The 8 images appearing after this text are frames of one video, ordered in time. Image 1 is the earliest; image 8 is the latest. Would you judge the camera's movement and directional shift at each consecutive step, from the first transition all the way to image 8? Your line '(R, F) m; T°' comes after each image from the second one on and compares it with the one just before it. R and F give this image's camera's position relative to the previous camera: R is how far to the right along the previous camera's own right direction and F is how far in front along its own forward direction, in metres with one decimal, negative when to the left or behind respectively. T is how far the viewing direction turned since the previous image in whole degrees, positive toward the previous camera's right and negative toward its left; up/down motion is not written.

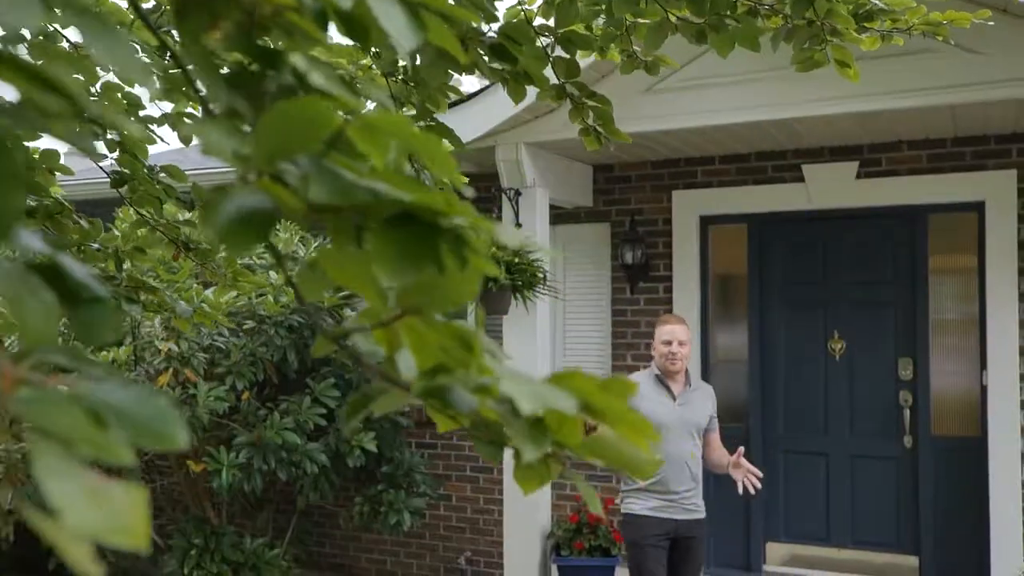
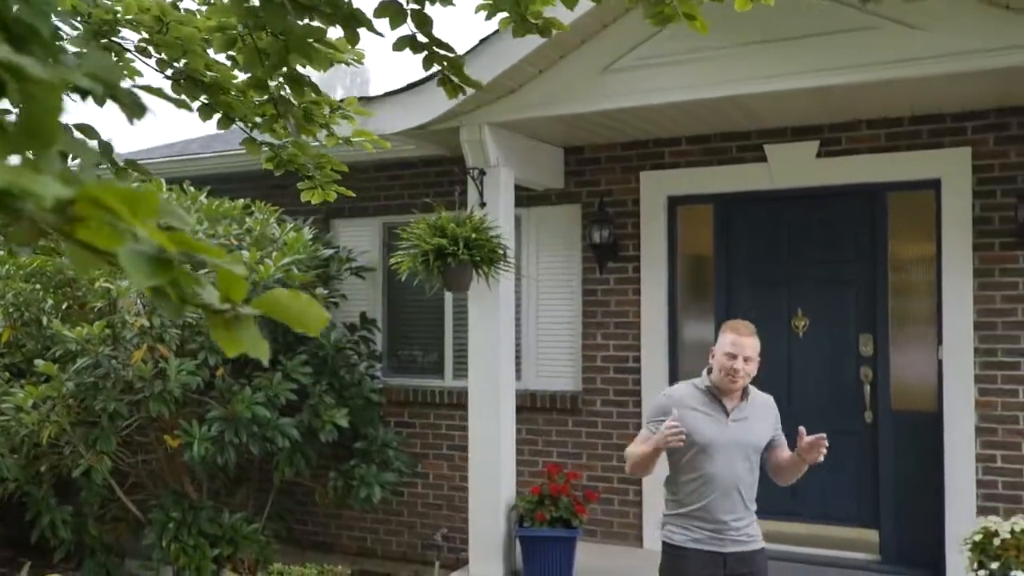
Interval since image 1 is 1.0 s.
(+0.3, -0.1) m; -1°
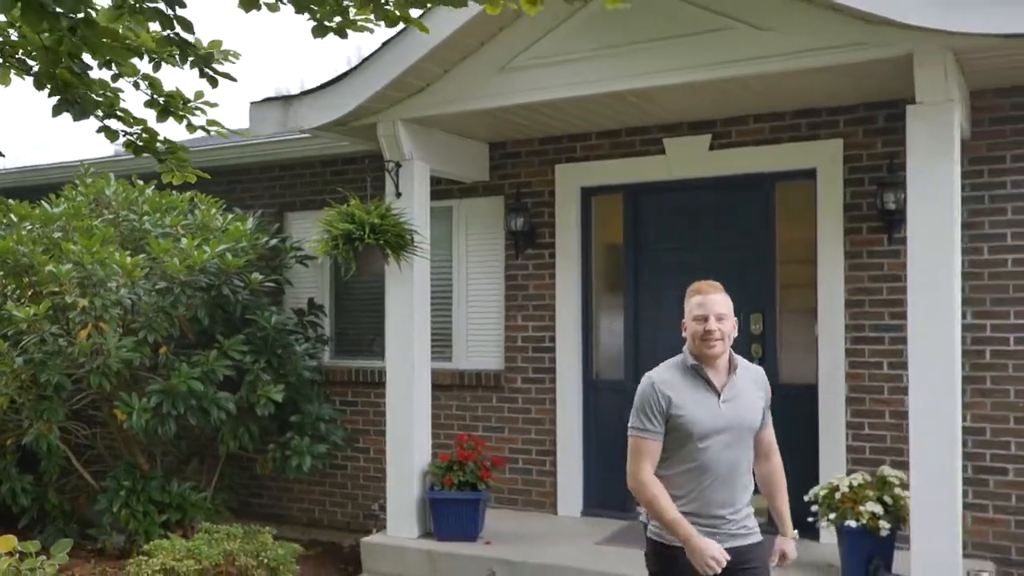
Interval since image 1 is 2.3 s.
(+0.7, -0.5) m; -1°
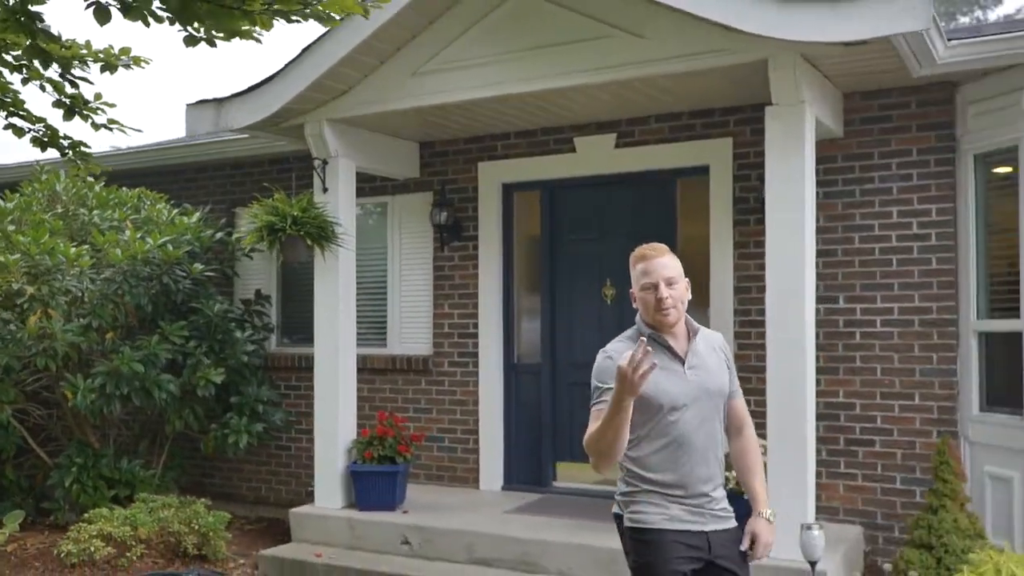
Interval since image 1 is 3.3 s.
(+0.6, -0.5) m; 0°
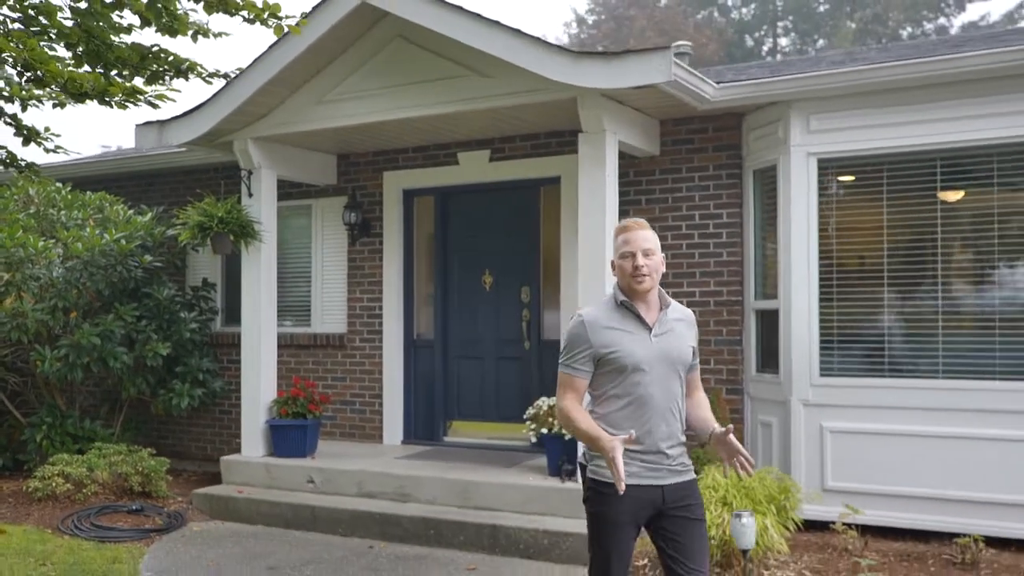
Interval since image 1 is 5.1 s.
(+0.9, -1.5) m; 0°
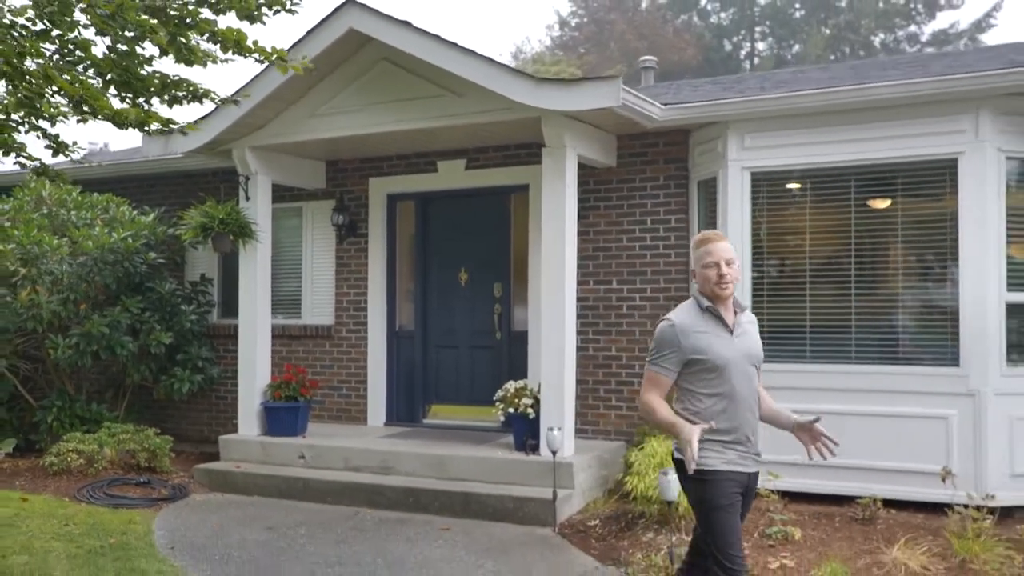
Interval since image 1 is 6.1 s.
(+0.1, -0.9) m; +1°
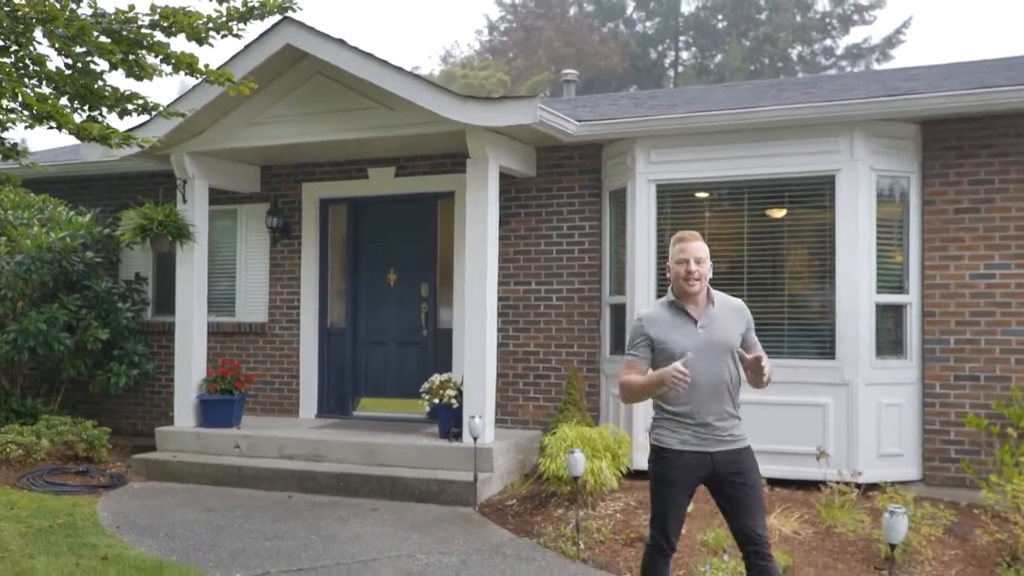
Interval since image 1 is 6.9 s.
(0.0, -0.6) m; +4°
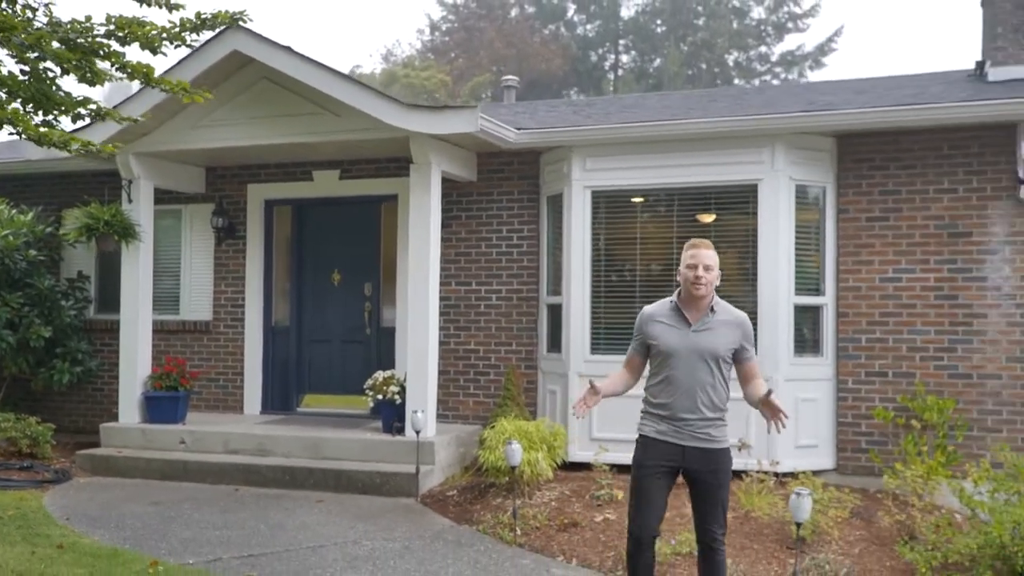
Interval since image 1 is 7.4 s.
(0.0, -0.4) m; +4°
